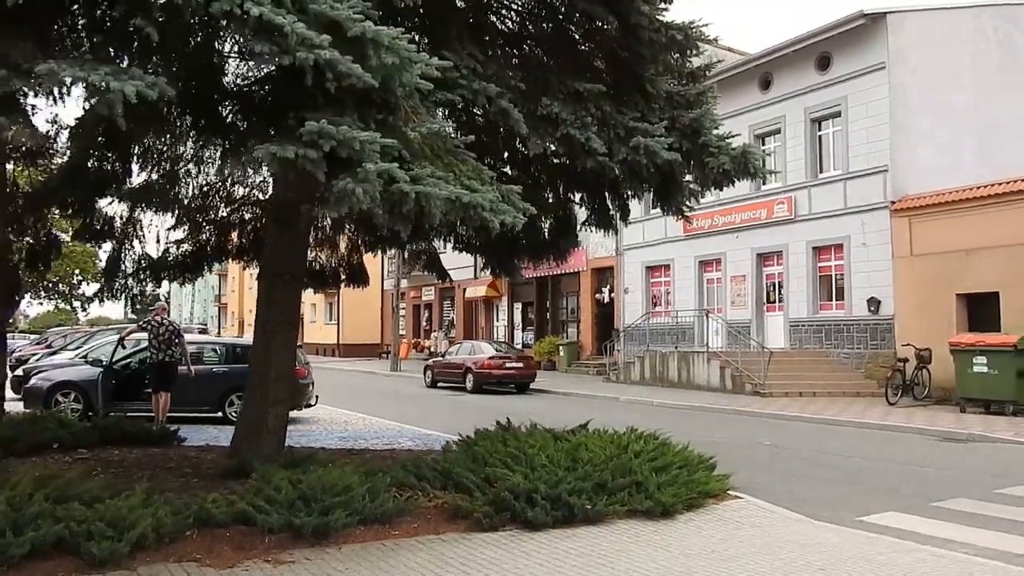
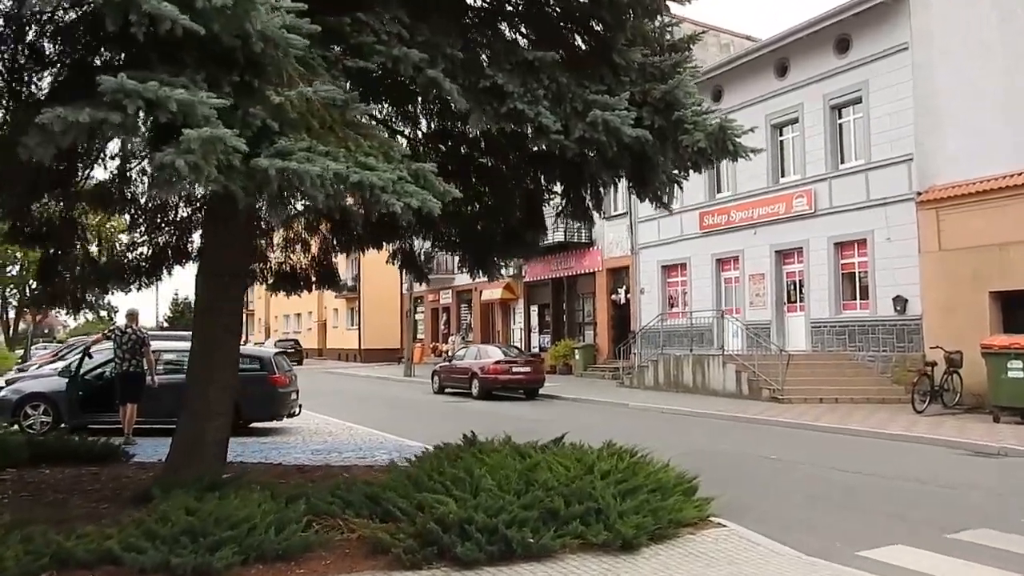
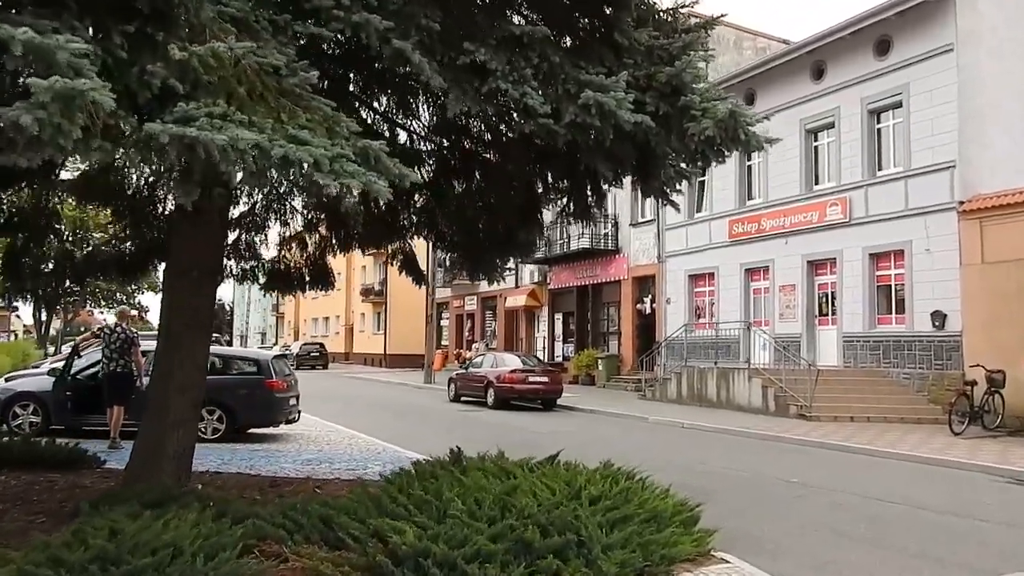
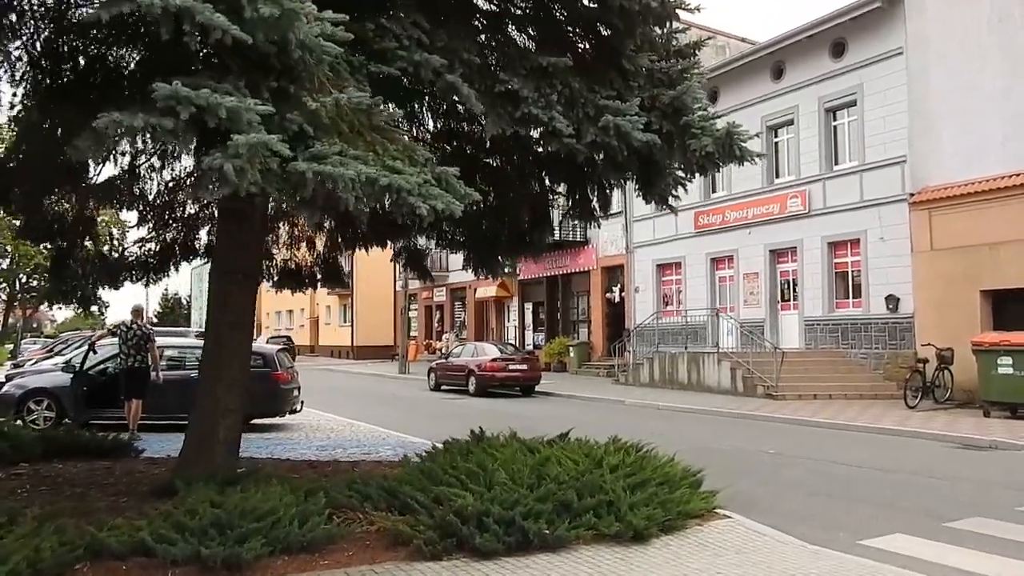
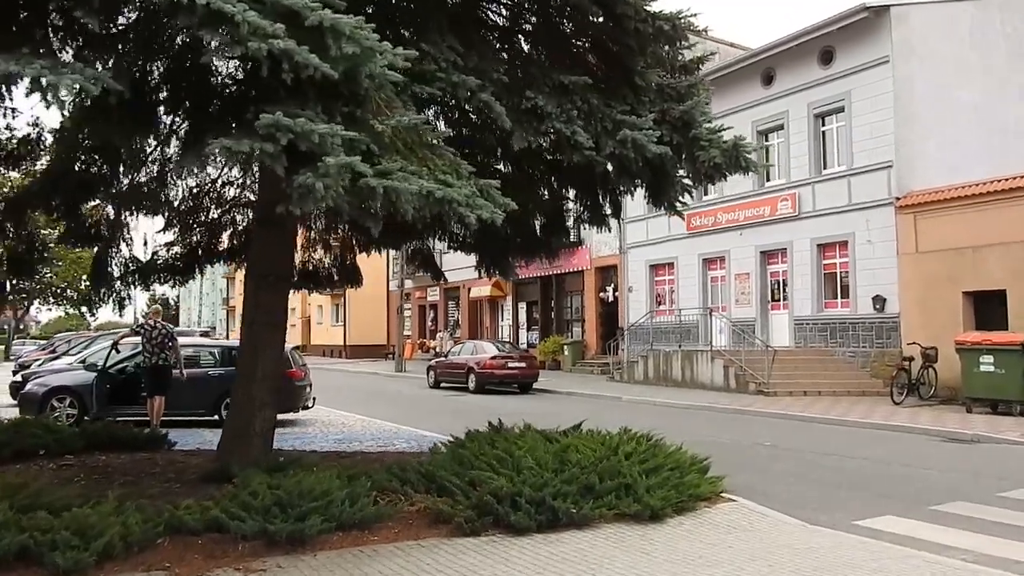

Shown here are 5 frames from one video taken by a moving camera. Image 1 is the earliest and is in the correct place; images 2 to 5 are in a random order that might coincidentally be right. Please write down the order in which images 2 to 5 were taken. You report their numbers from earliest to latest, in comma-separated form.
5, 4, 2, 3
